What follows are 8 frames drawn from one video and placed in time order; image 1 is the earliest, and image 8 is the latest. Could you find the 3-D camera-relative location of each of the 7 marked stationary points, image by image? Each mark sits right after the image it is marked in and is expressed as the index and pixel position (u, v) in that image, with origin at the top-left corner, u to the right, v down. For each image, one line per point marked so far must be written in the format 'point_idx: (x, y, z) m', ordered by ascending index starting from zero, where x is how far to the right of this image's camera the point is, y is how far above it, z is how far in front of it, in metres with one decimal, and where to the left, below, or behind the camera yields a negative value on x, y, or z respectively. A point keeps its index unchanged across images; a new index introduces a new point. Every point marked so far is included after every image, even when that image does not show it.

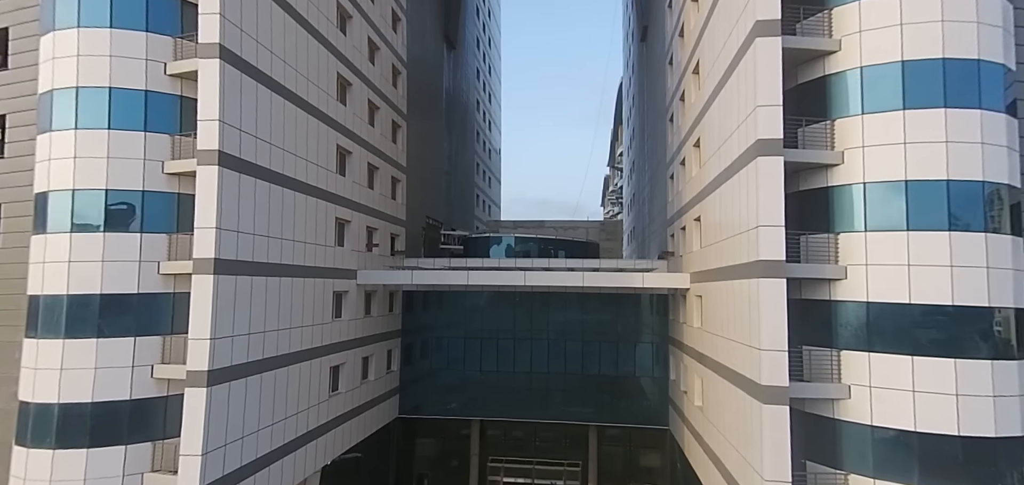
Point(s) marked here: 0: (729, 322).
0: (+5.8, -2.1, +12.9) m
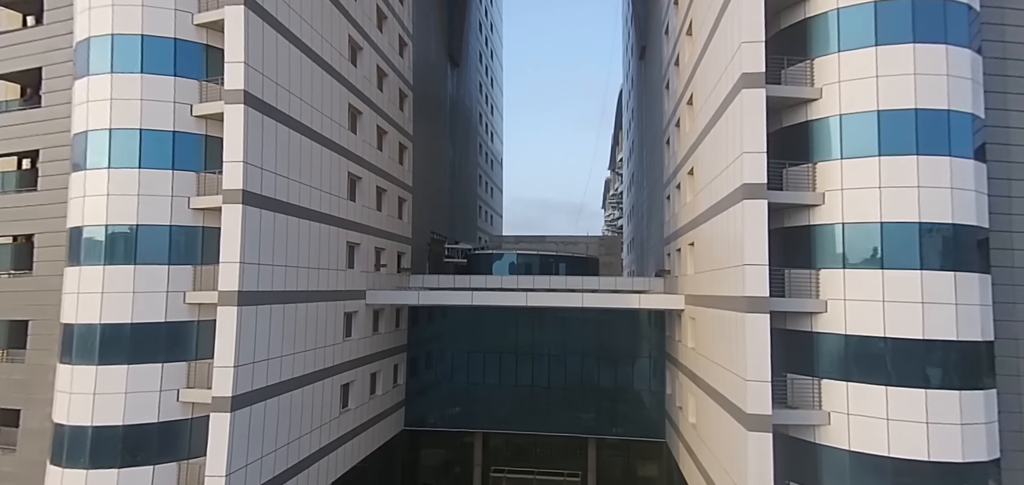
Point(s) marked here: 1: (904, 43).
0: (+5.8, -3.0, +13.6) m
1: (+8.9, +4.5, +10.9) m
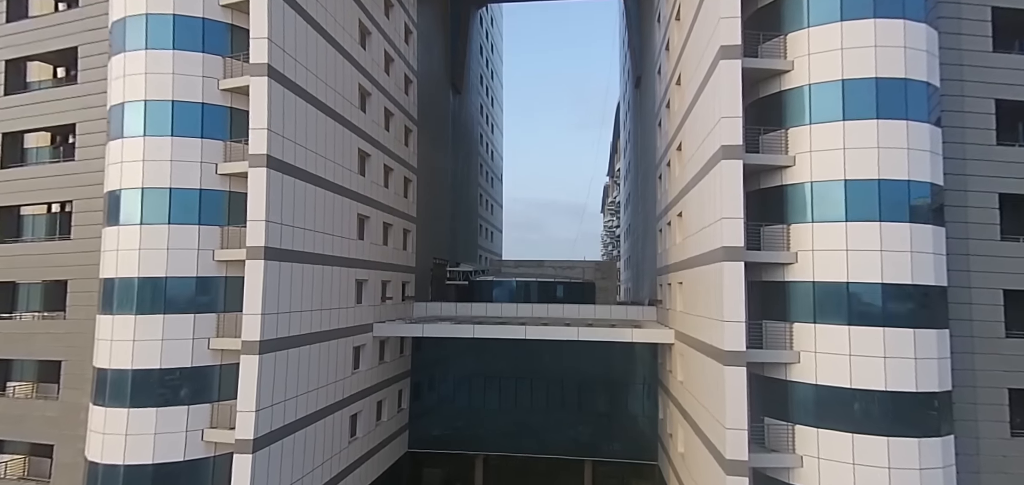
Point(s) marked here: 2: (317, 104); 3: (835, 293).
0: (+5.8, -4.4, +14.7) m
1: (+8.9, +3.1, +12.0) m
2: (-6.4, +4.5, +15.8) m
3: (+8.1, -1.3, +12.1) m
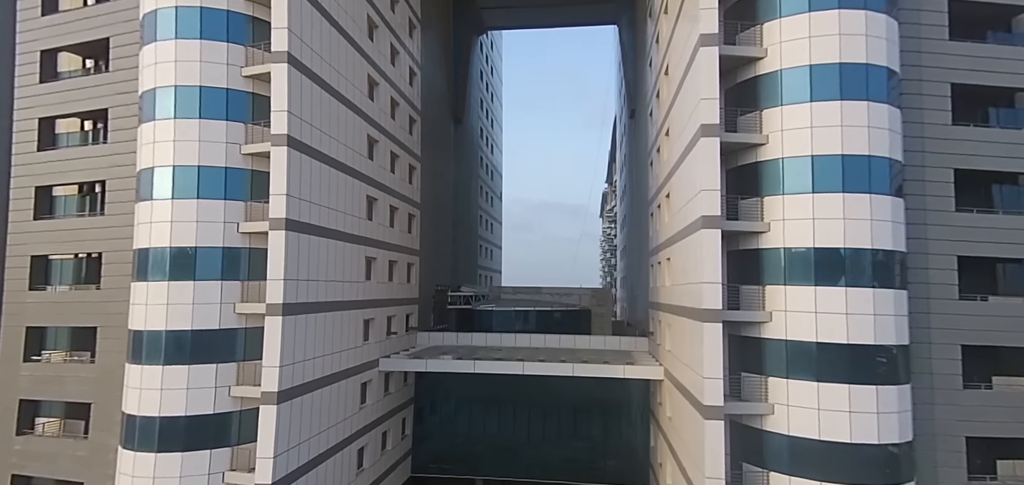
0: (+5.8, -6.2, +15.8) m
1: (+8.9, +1.4, +13.2) m
2: (-6.5, +2.8, +17.0) m
3: (+8.0, -3.0, +13.2) m
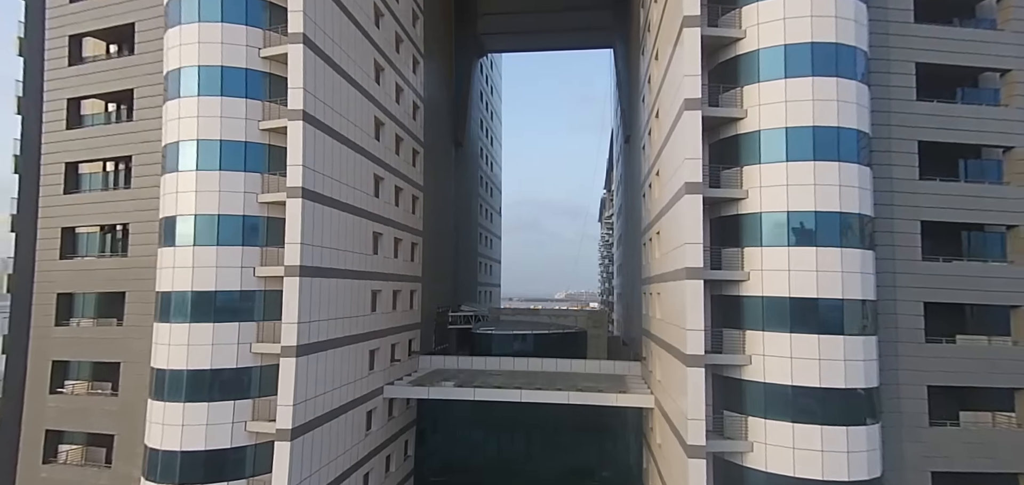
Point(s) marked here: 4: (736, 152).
0: (+5.7, -7.7, +16.8) m
1: (+8.8, -0.1, +14.3) m
2: (-6.5, +1.4, +18.1) m
3: (+8.0, -4.5, +14.3) m
4: (+7.4, +3.0, +15.9) m
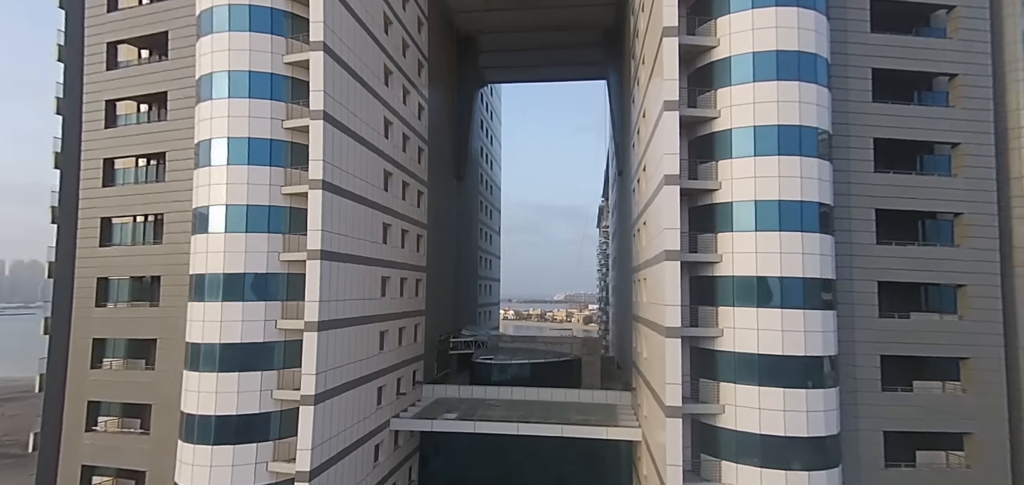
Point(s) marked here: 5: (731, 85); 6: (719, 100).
0: (+5.6, -9.8, +18.4) m
1: (+8.7, -2.2, +16.0) m
2: (-6.6, -0.7, +19.8) m
3: (+7.9, -6.5, +15.9) m
4: (+7.4, +0.9, +17.6) m
5: (+7.8, +5.6, +17.1) m
6: (+7.5, +5.2, +17.4) m
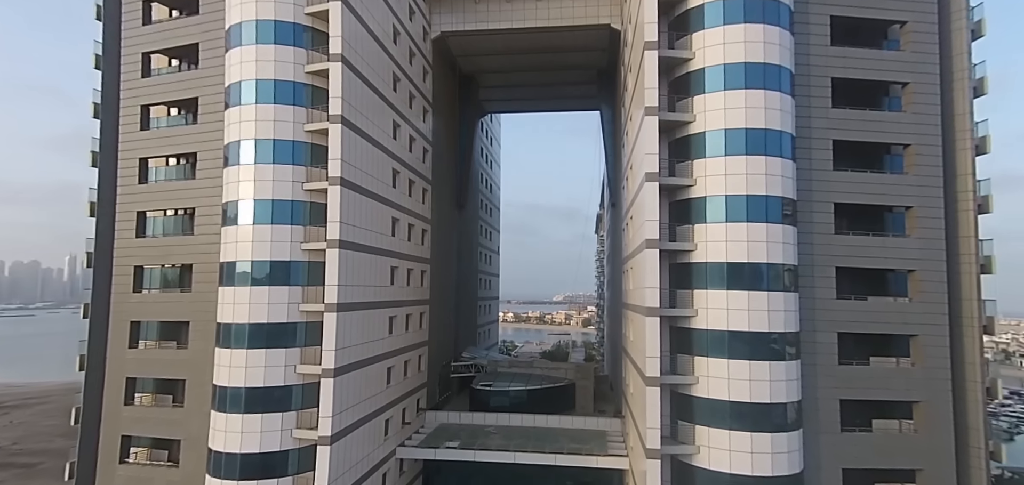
0: (+5.5, -12.0, +20.3) m
1: (+8.6, -4.4, +17.9) m
2: (-6.7, -2.9, +21.7) m
3: (+7.8, -8.7, +17.8) m
4: (+7.2, -1.3, +19.6) m
5: (+7.7, +3.4, +19.1) m
6: (+7.4, +3.0, +19.4) m
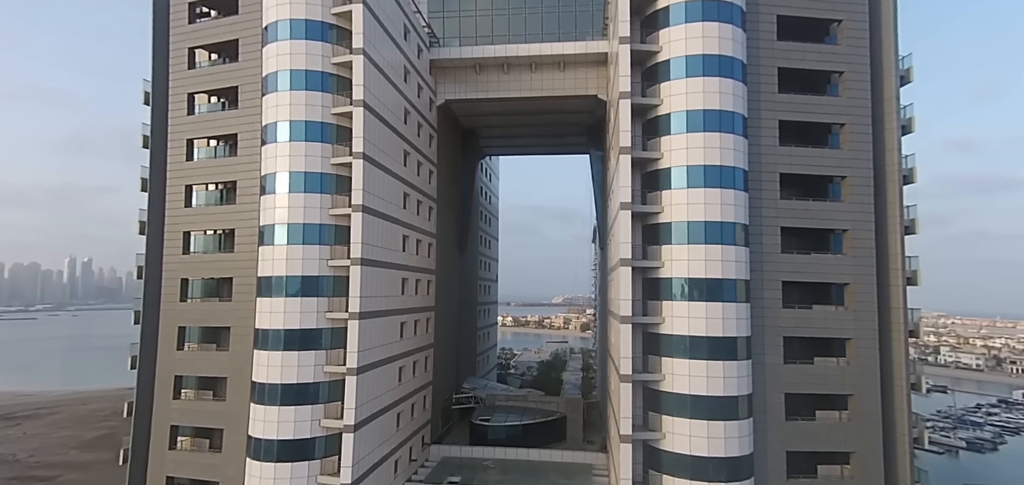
0: (+5.2, -15.4, +23.5) m
1: (+8.4, -7.8, +21.2) m
2: (-6.9, -6.3, +24.9) m
3: (+7.5, -12.2, +21.0) m
4: (+7.0, -4.8, +22.9) m
5: (+7.5, 0.0, +22.5) m
6: (+7.2, -0.5, +22.8) m
